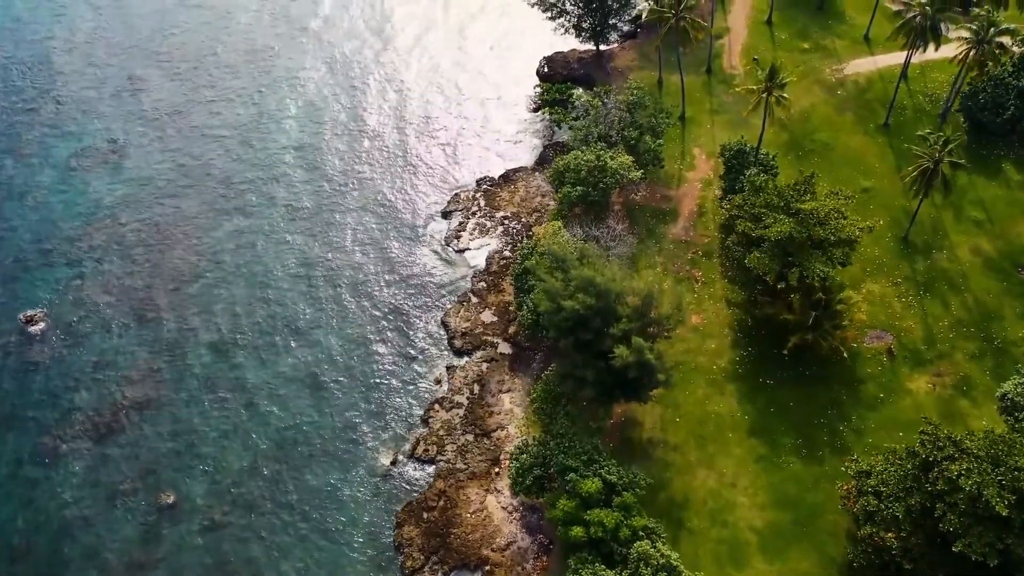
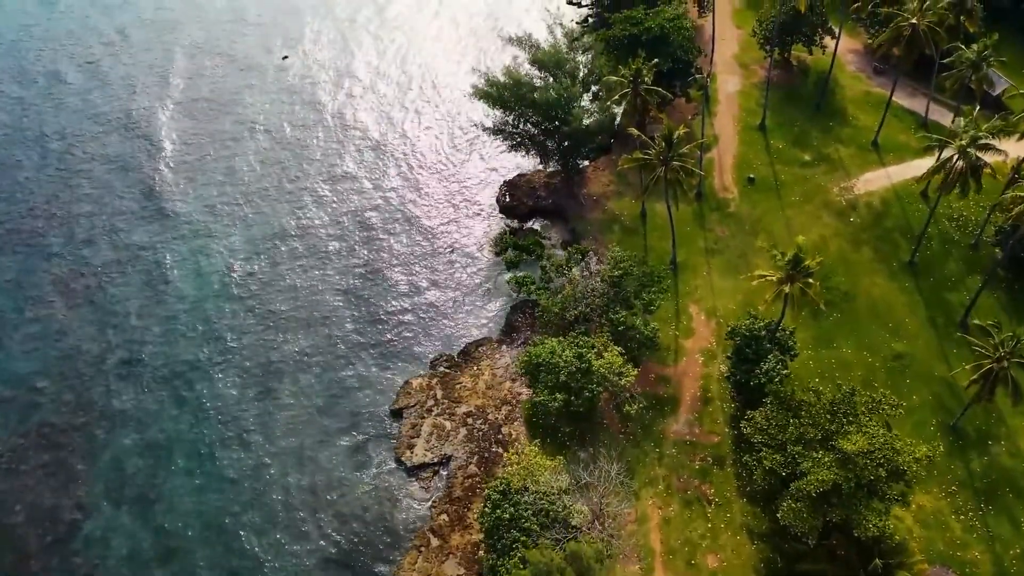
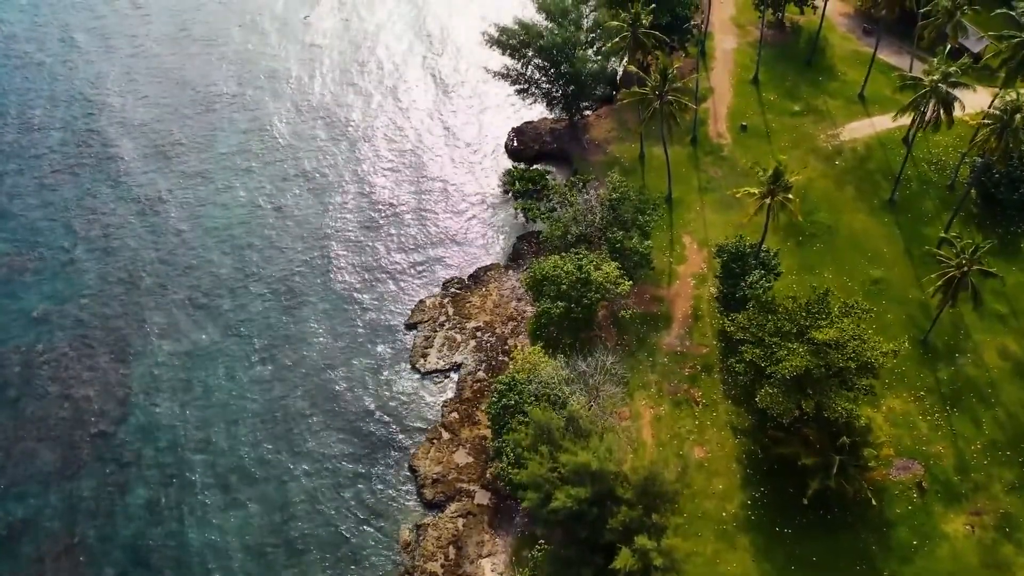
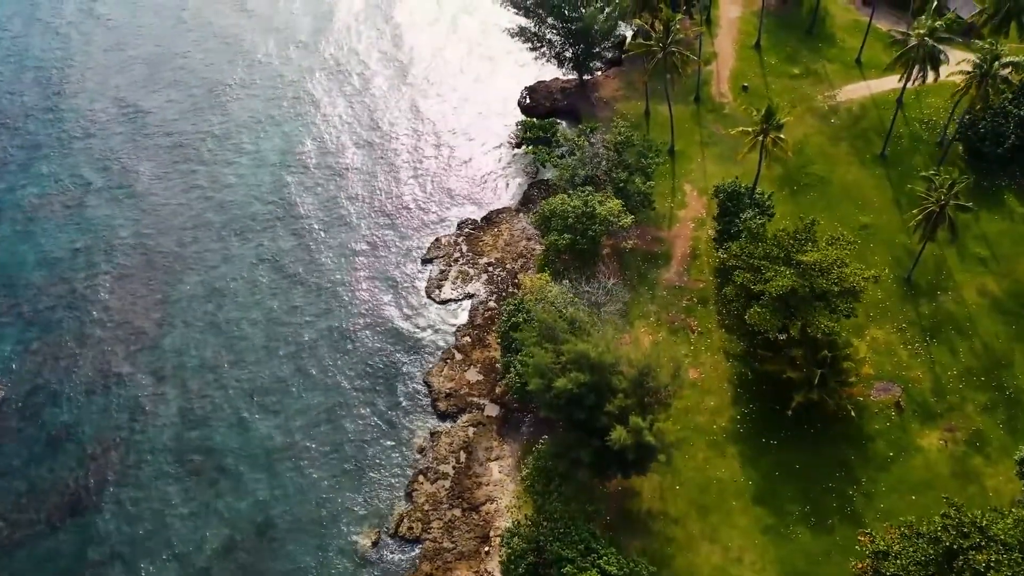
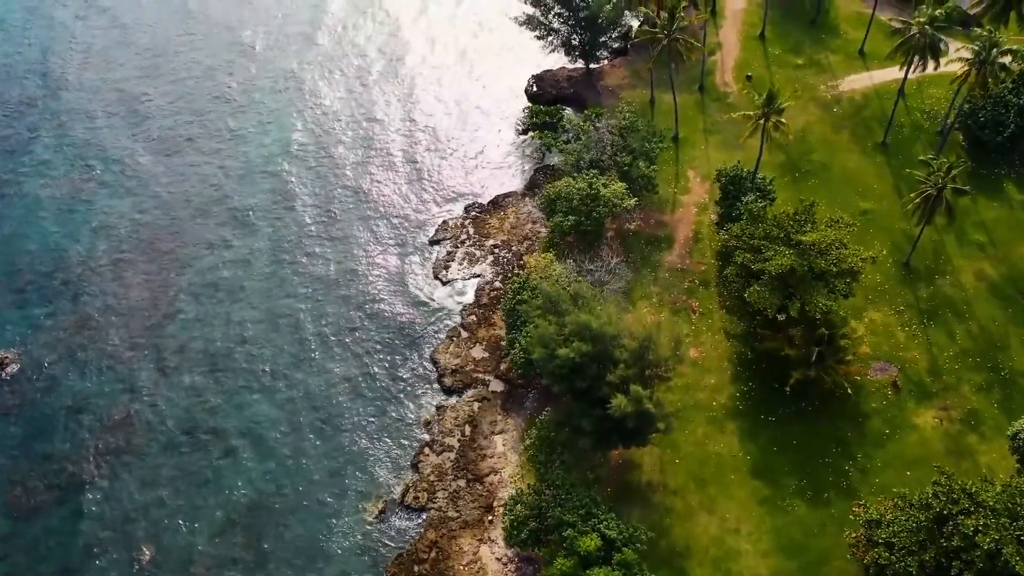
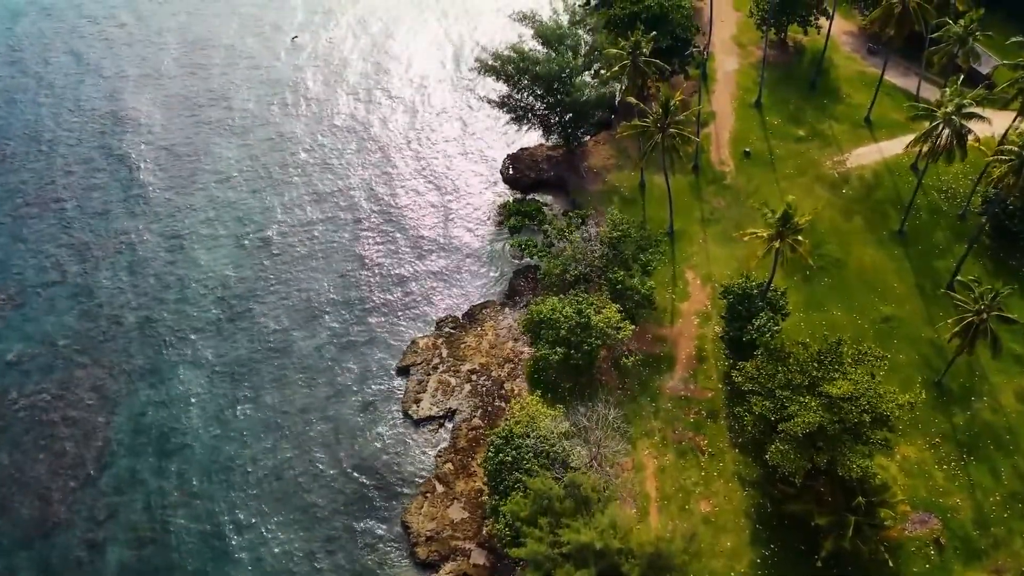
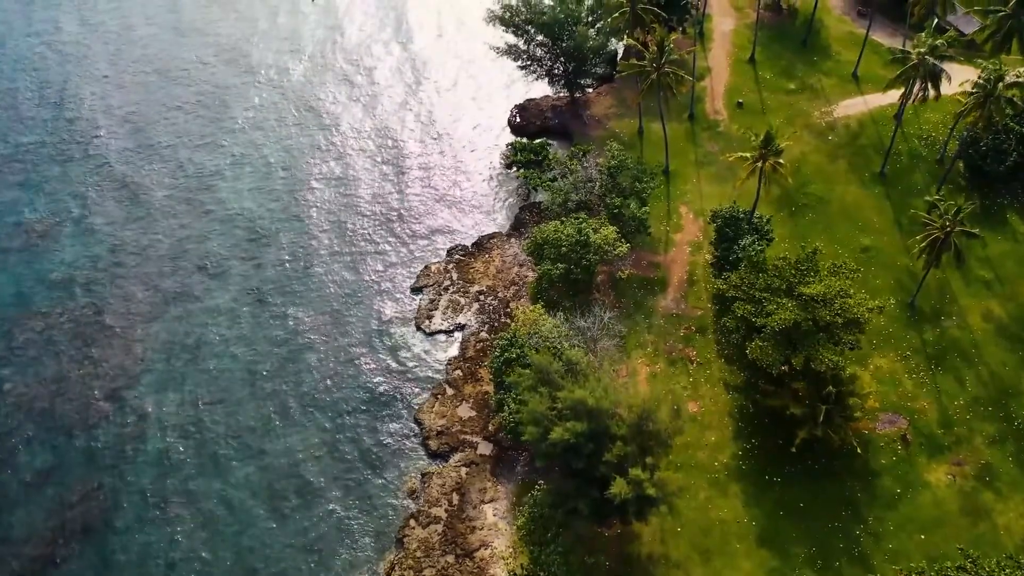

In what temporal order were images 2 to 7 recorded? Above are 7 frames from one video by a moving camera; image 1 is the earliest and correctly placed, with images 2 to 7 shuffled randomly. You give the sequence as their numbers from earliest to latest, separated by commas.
5, 4, 7, 3, 6, 2
